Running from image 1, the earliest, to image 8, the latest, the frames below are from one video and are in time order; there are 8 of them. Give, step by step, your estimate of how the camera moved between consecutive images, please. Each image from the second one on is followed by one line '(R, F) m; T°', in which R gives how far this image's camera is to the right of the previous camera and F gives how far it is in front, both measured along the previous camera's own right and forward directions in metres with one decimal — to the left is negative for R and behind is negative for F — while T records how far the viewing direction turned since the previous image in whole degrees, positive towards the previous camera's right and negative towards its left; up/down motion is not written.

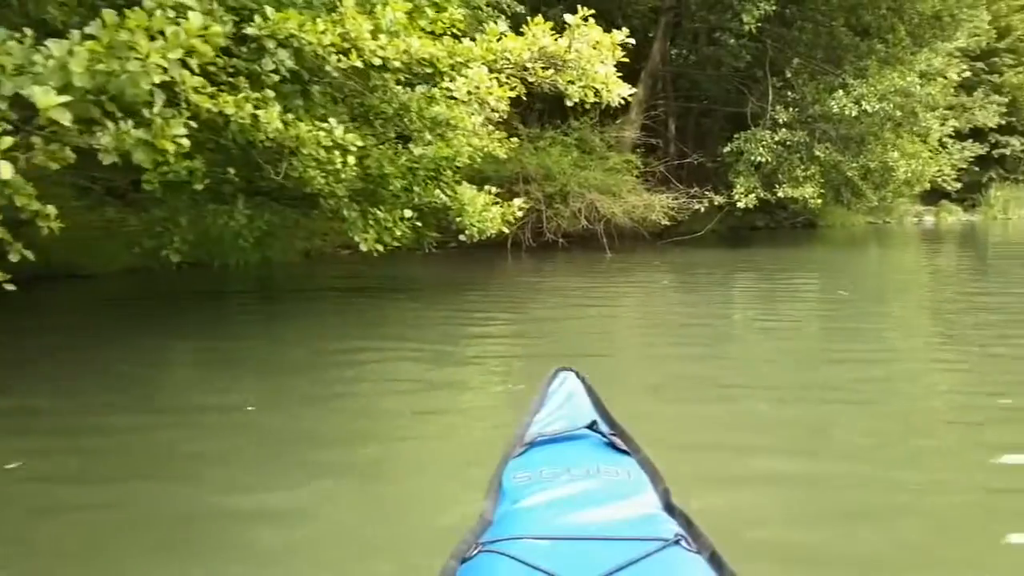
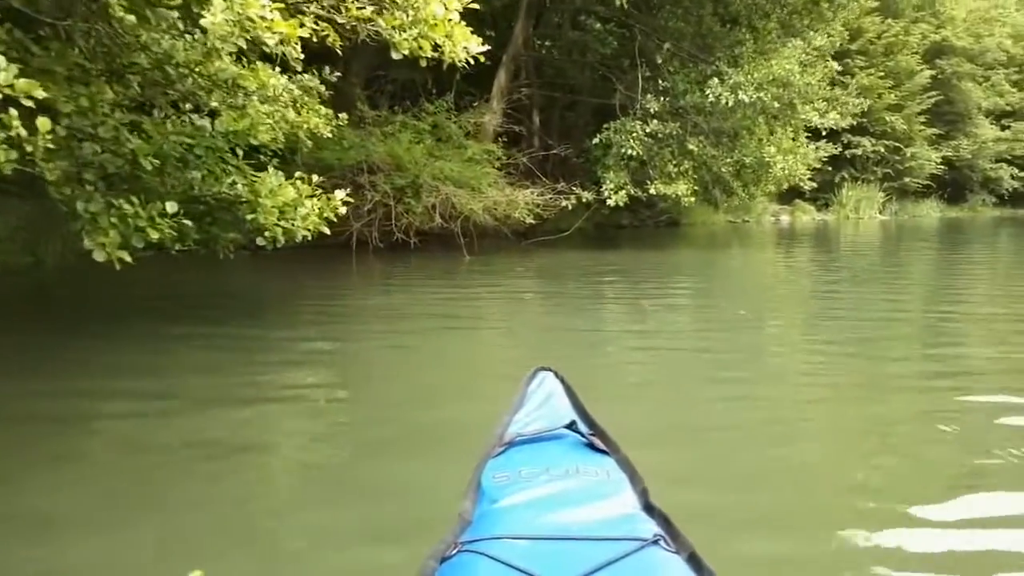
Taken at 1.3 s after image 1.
(+0.1, +0.5) m; +8°
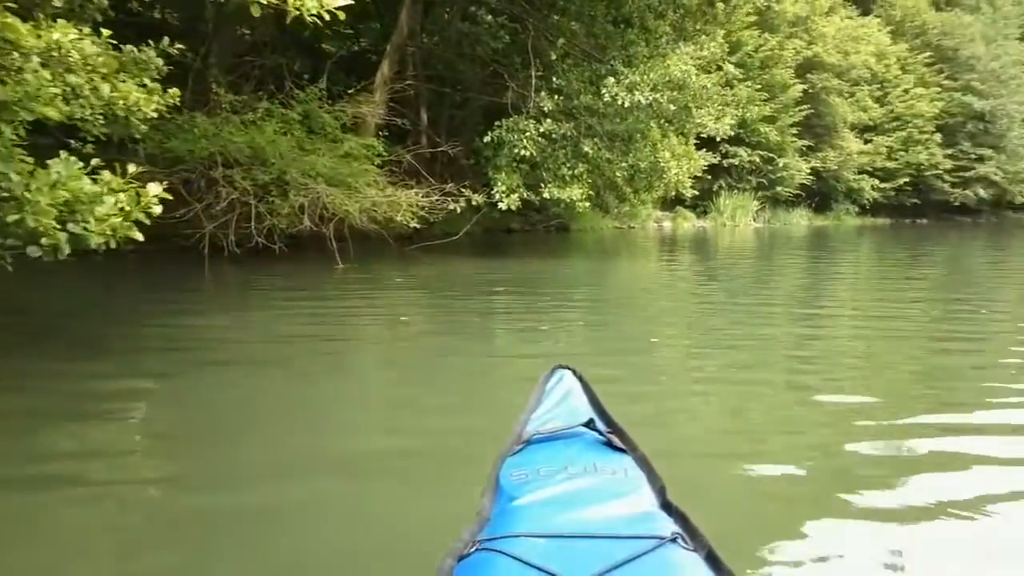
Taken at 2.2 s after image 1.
(0.0, +0.4) m; +8°
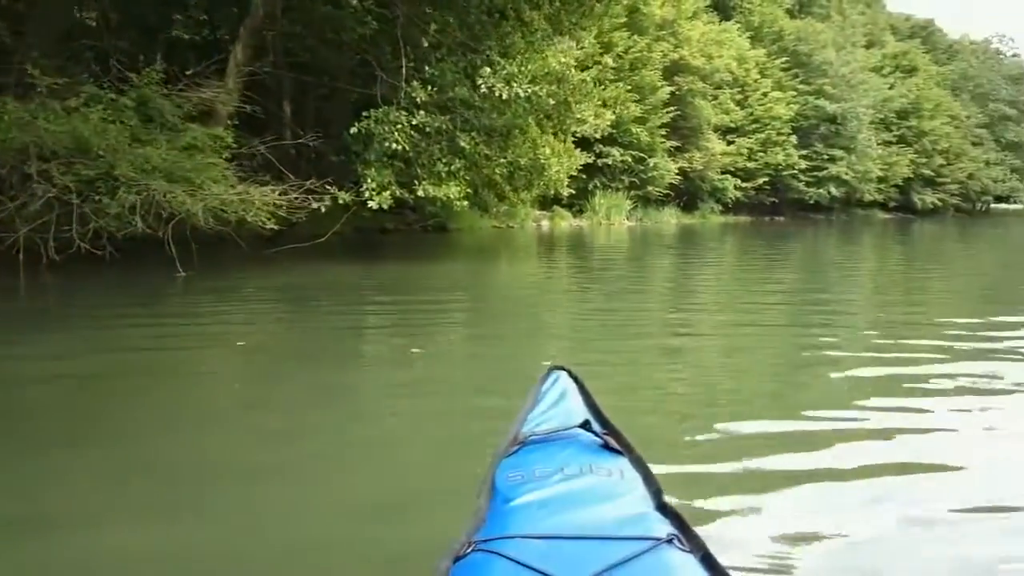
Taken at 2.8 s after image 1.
(0.0, +0.3) m; +8°
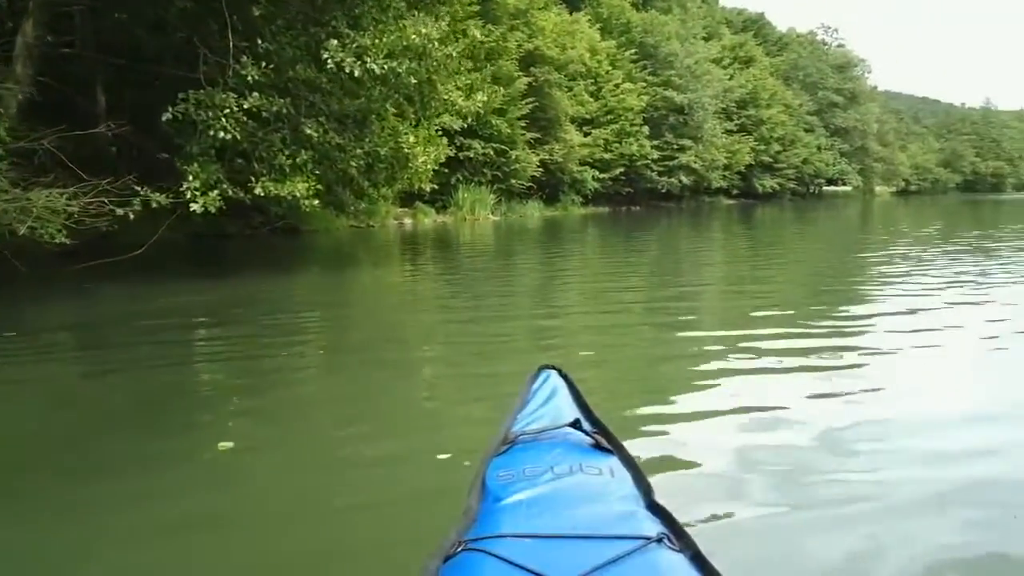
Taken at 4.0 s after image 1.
(0.0, +0.5) m; +9°
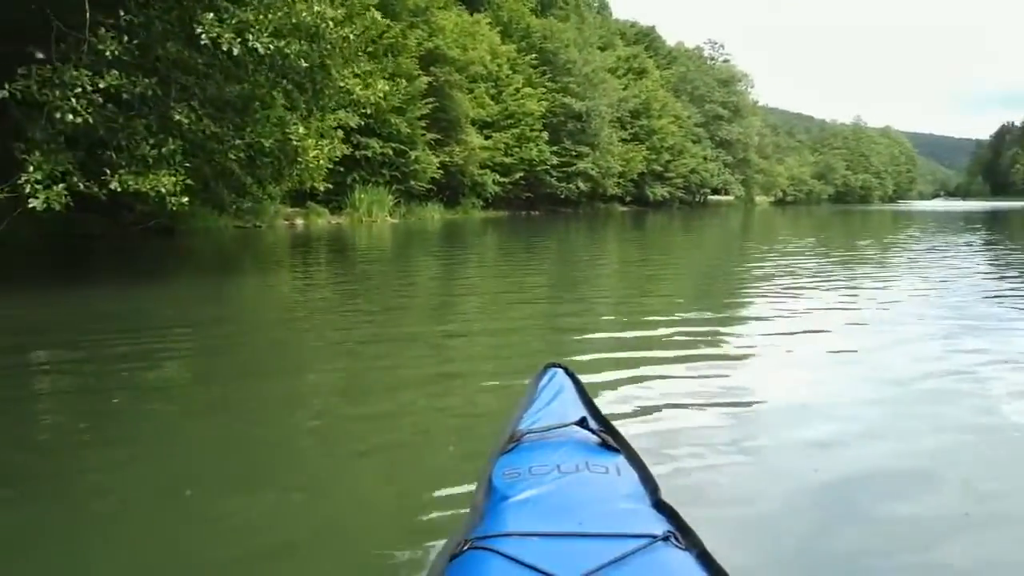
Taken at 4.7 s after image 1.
(0.0, +0.4) m; +7°
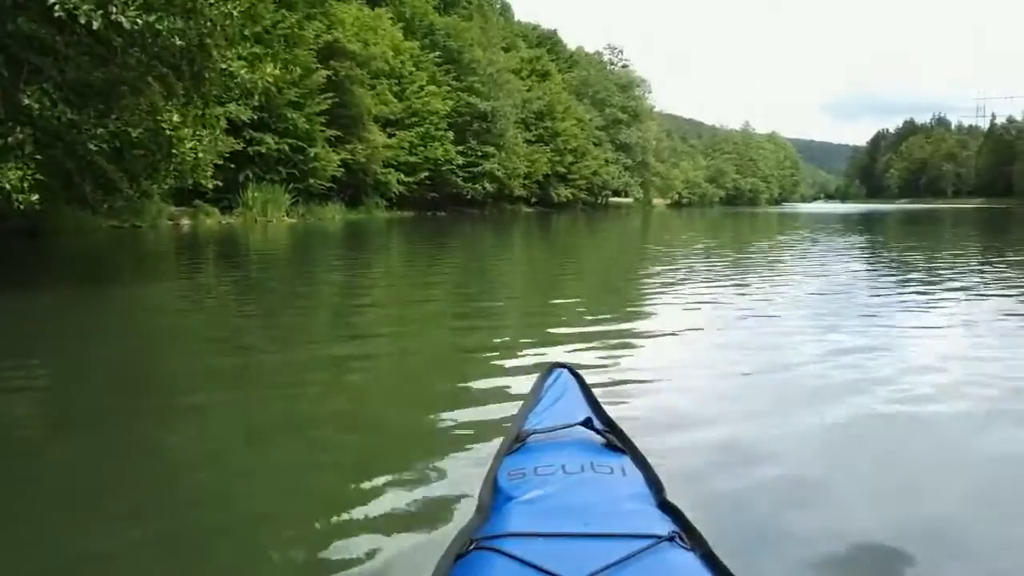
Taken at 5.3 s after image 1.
(0.0, +0.4) m; +6°
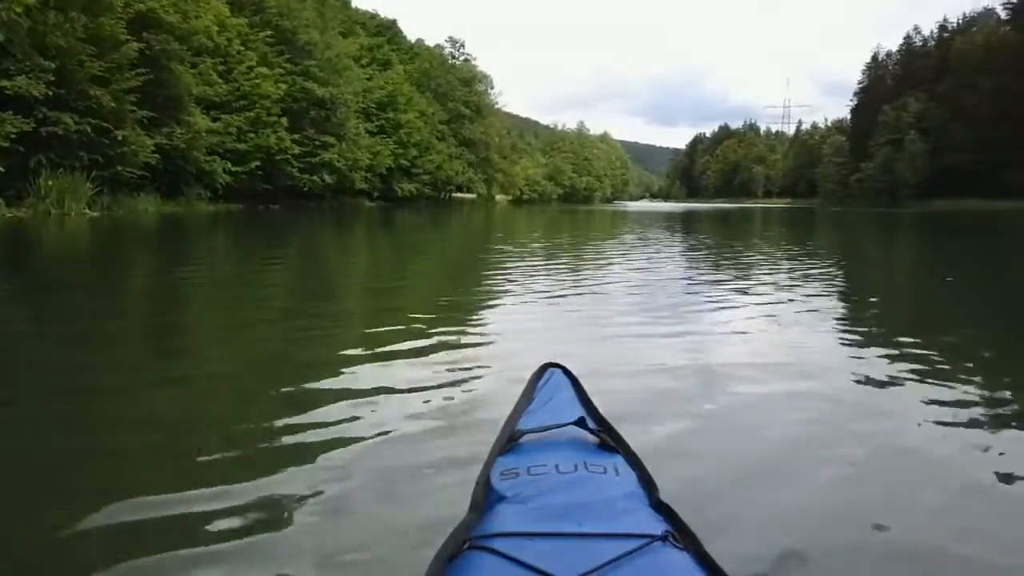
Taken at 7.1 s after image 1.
(0.0, +0.9) m; +10°
